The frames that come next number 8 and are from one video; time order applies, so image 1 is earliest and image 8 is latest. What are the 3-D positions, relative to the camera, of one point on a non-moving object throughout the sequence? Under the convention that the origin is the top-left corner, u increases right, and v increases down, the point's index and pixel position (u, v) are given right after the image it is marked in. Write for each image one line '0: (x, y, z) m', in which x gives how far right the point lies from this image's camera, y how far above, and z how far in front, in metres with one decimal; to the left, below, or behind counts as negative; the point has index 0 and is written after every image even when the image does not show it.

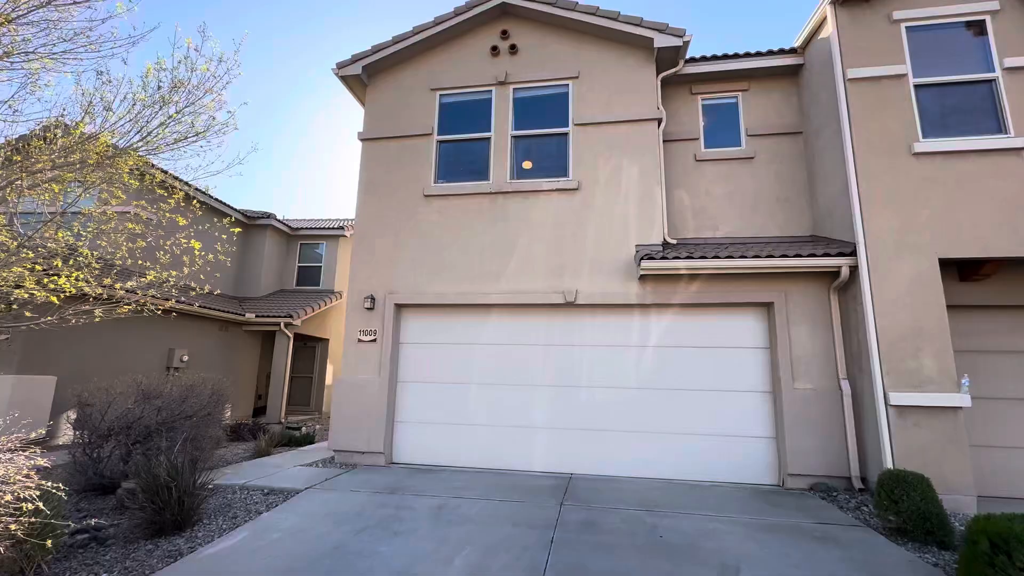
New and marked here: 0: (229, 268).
0: (-10.1, +0.7, +16.7) m
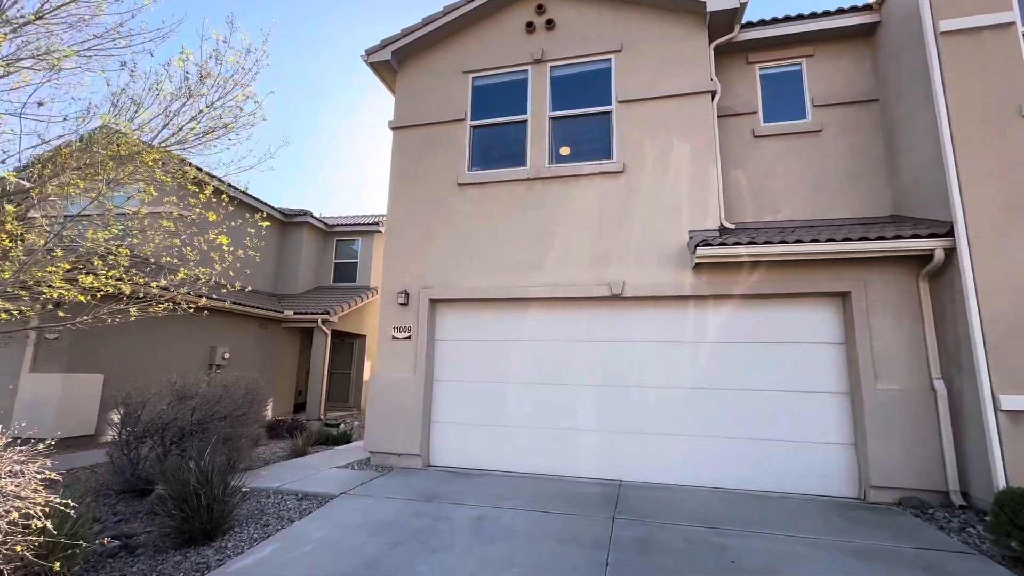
0: (-8.8, +0.8, +16.9) m
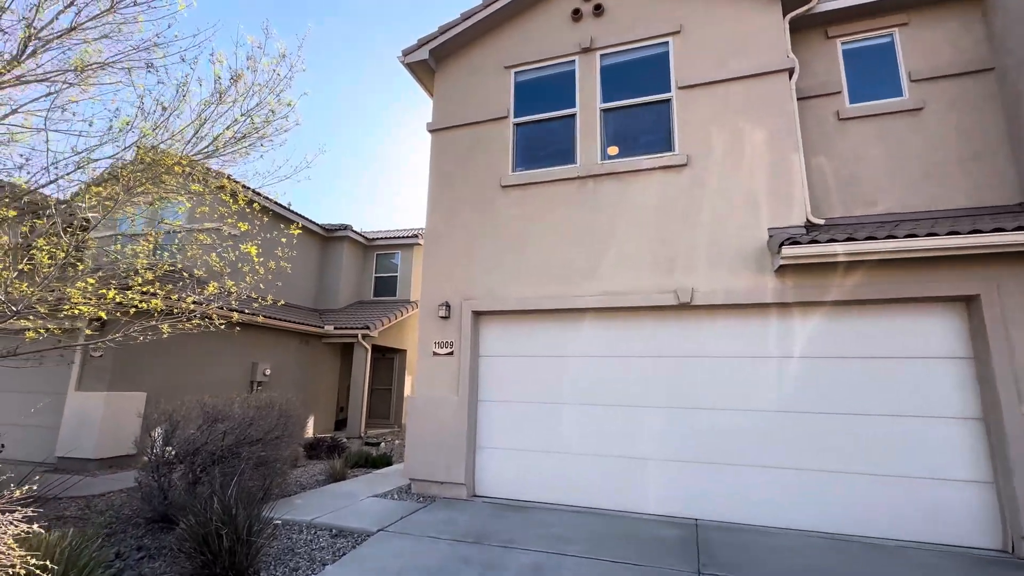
0: (-7.3, +0.3, +16.8) m
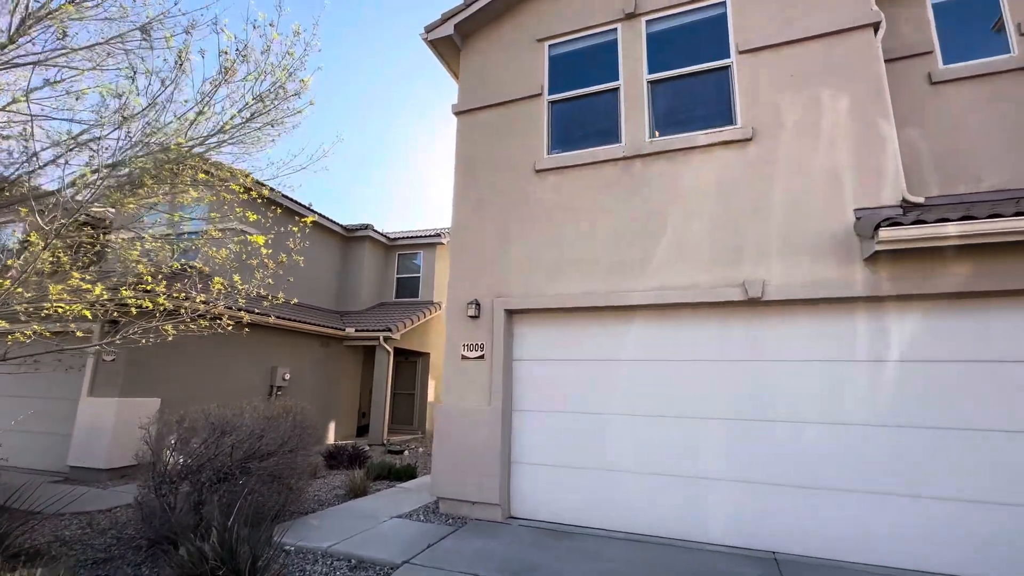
0: (-6.3, +0.2, +16.3) m
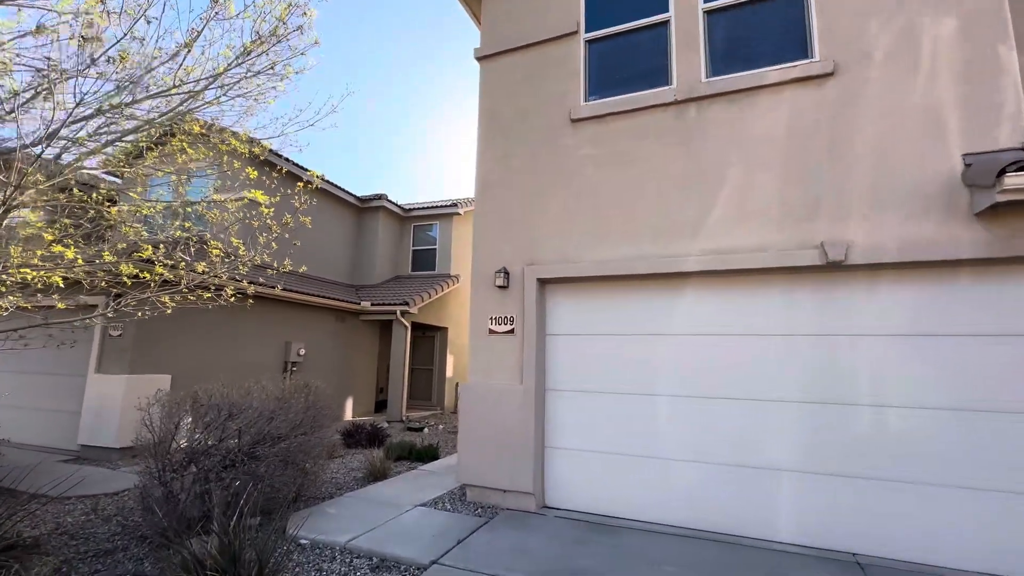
0: (-5.6, +1.1, +15.7) m
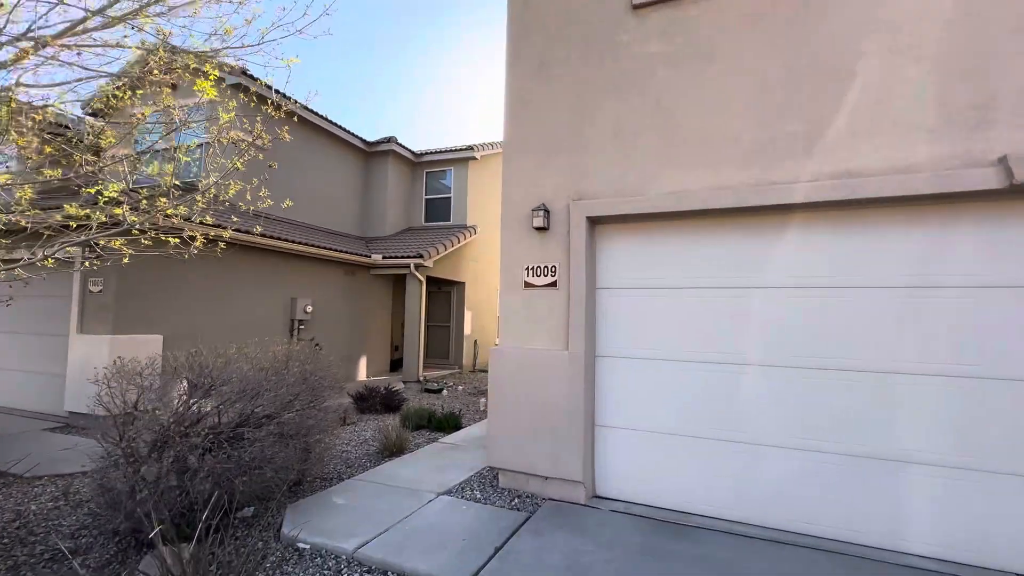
0: (-5.0, +2.6, +14.5) m
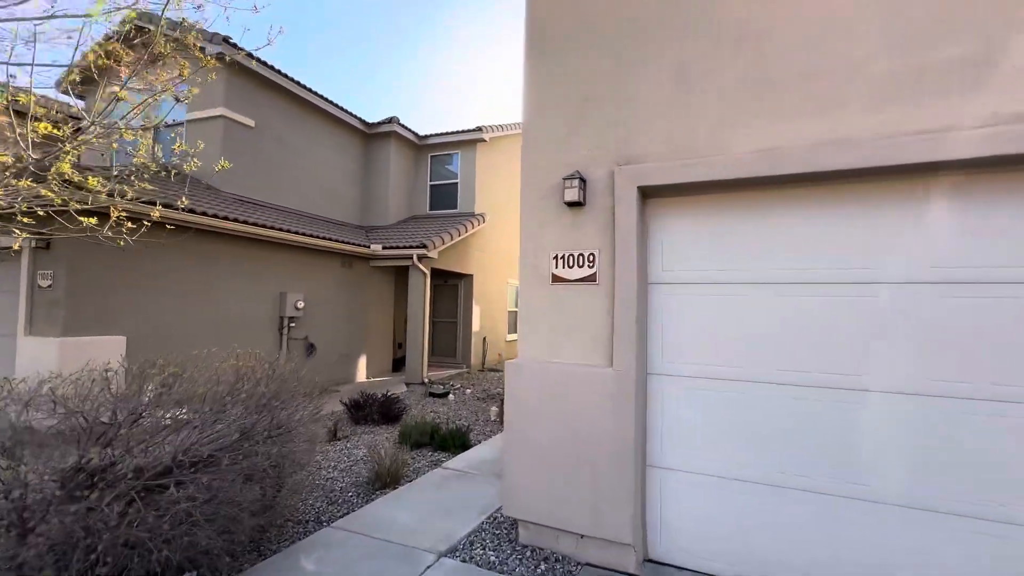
0: (-4.6, +2.8, +13.4) m
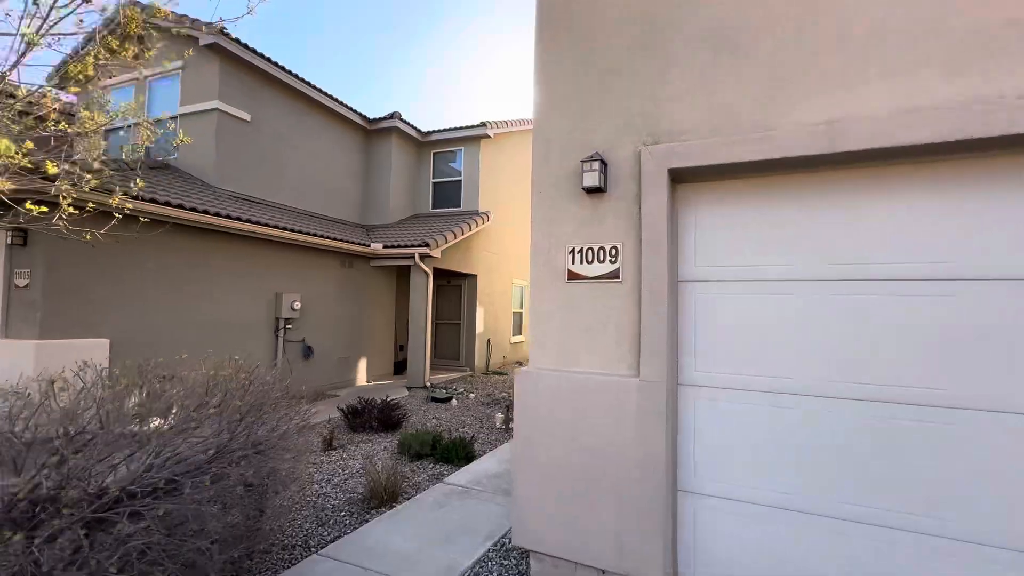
0: (-4.5, +2.8, +12.9) m
